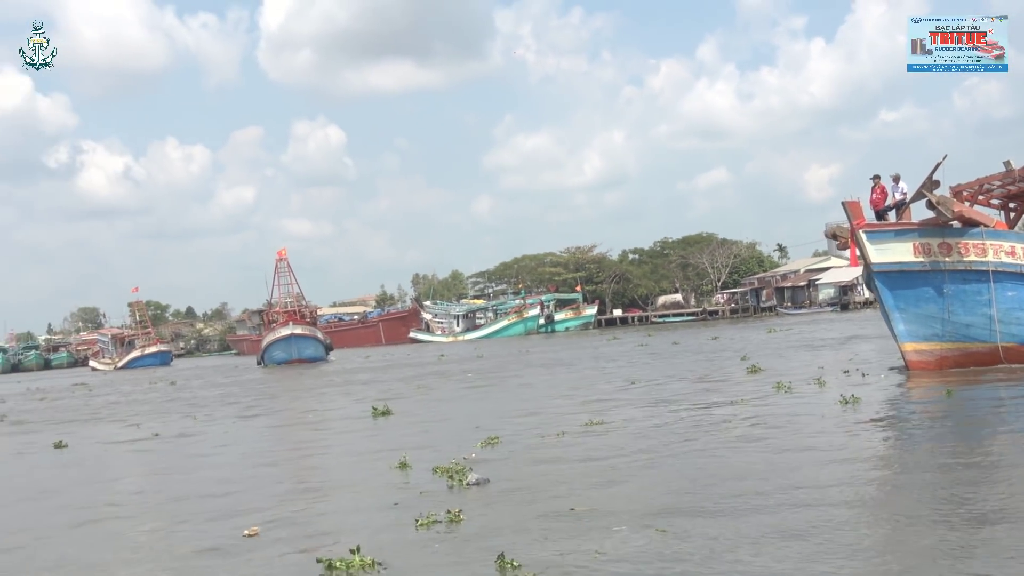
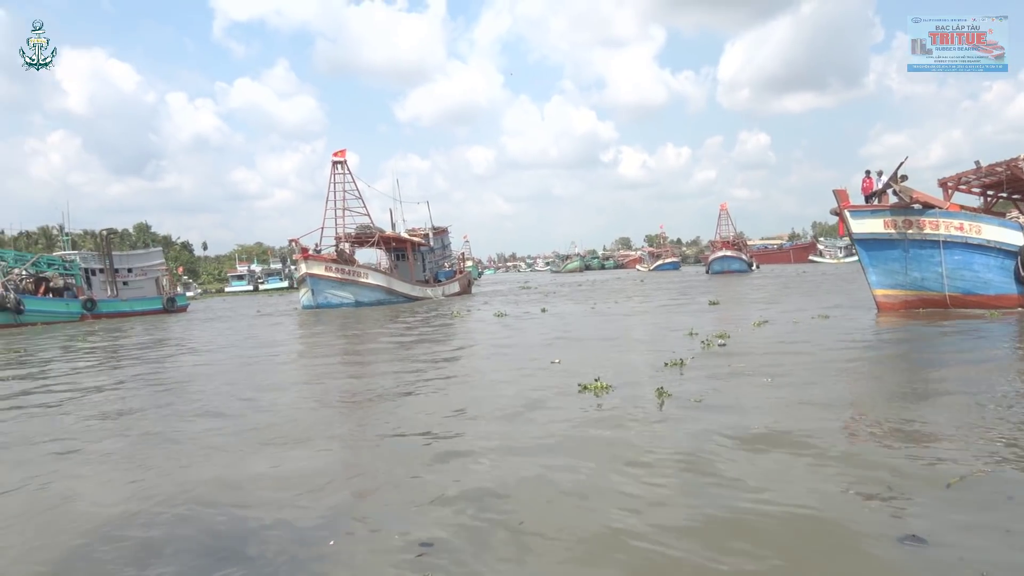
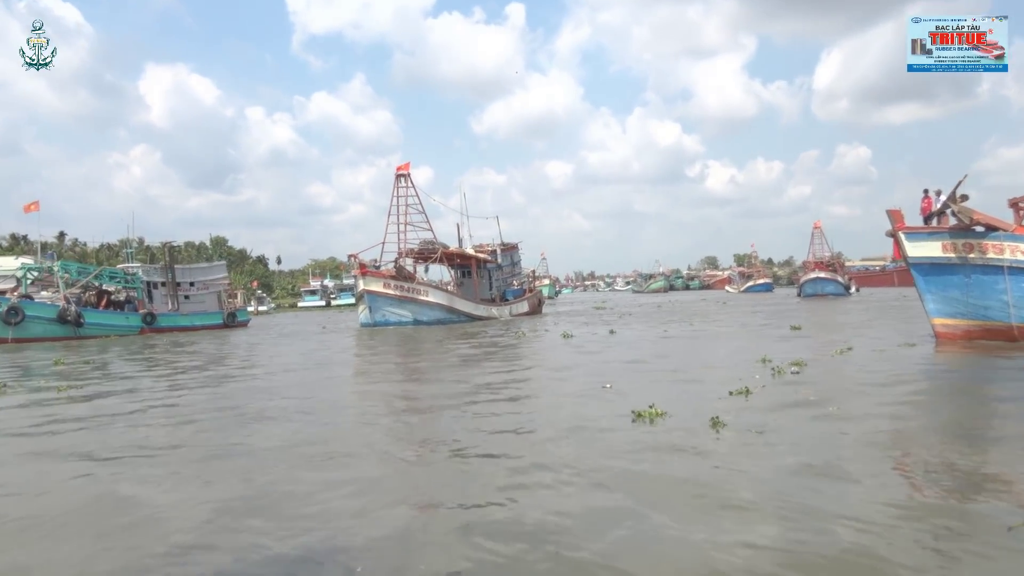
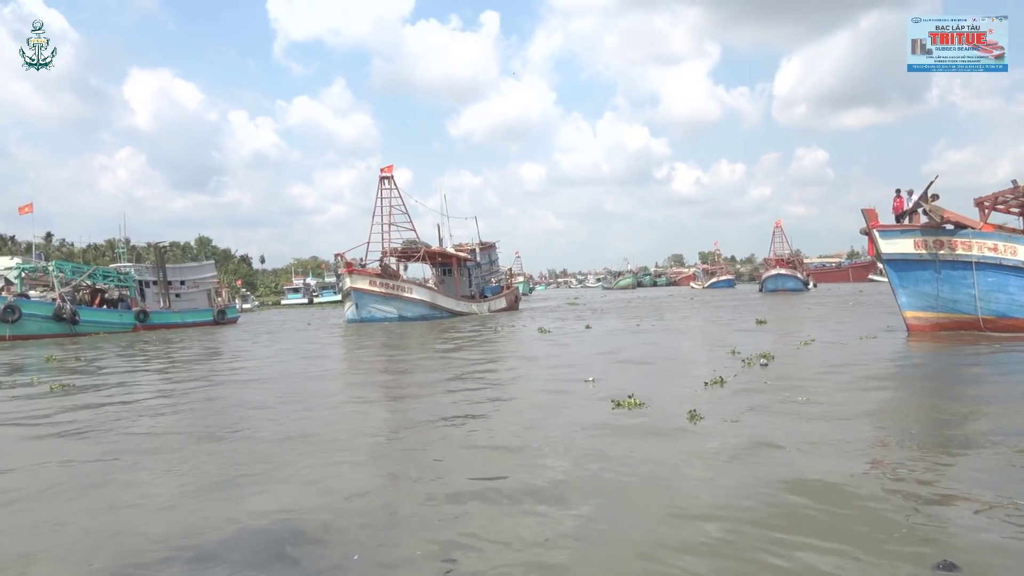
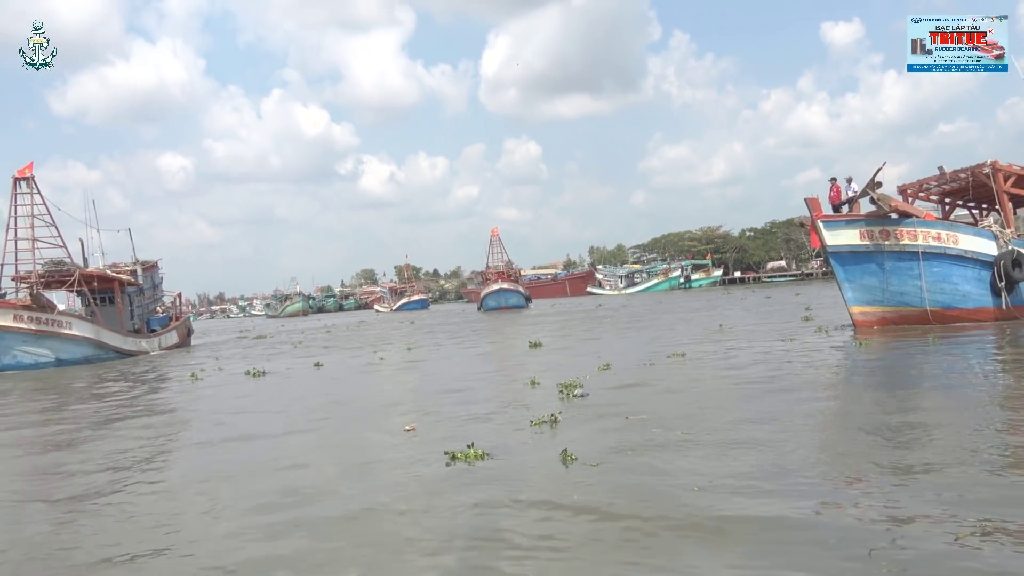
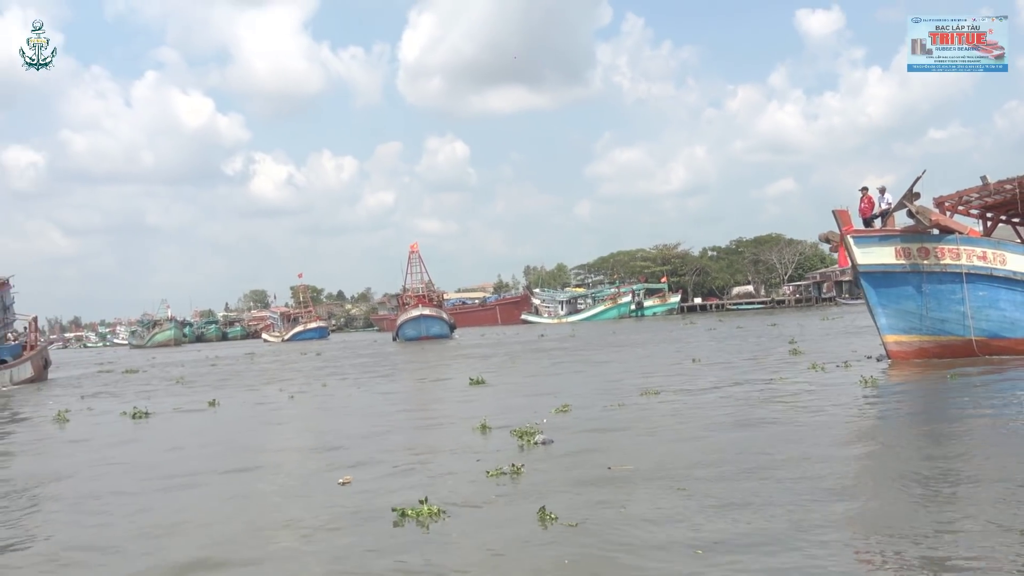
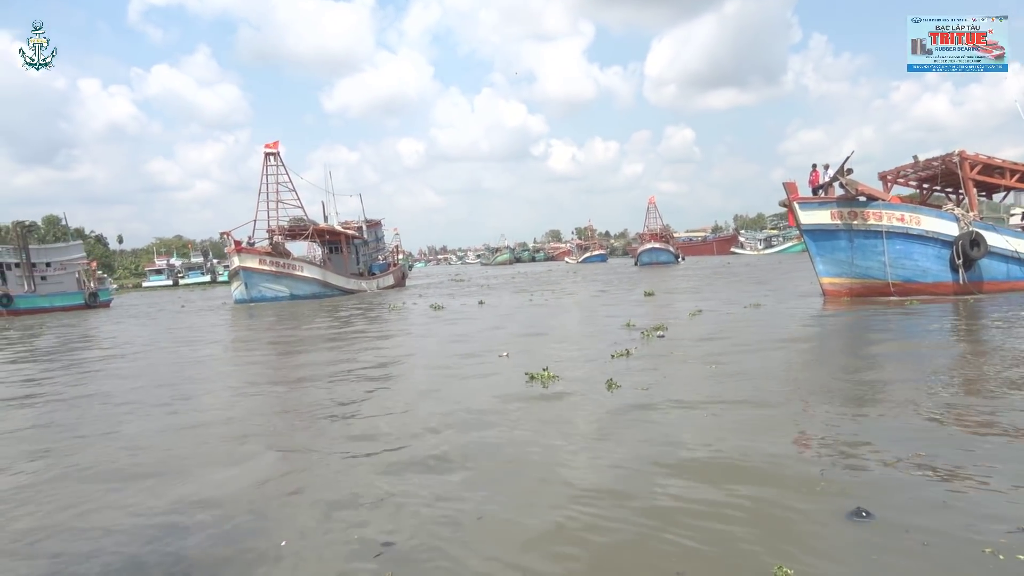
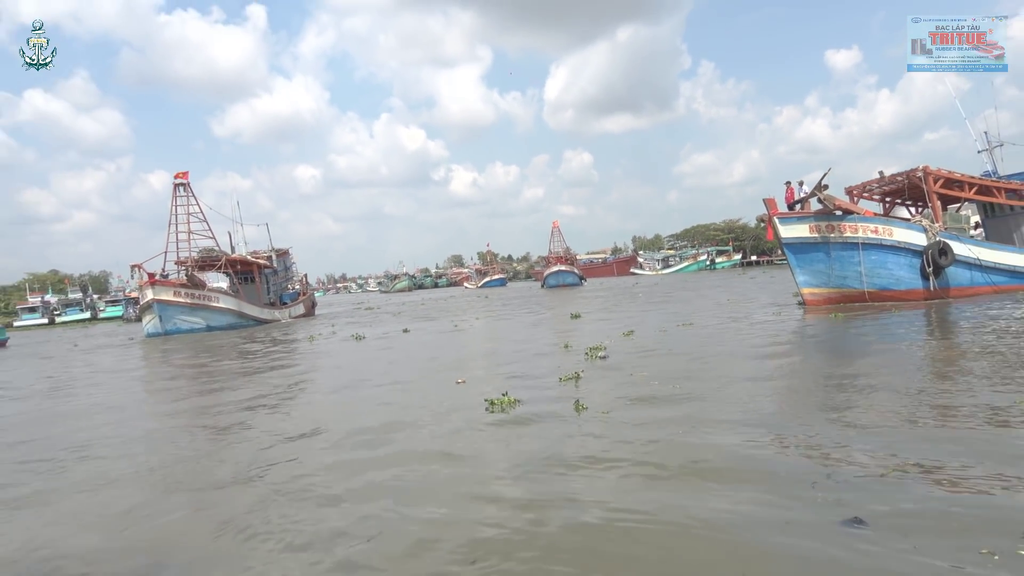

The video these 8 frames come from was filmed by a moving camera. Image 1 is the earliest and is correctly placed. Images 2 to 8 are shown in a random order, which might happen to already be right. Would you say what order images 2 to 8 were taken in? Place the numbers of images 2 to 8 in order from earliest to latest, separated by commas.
6, 5, 8, 7, 2, 4, 3
